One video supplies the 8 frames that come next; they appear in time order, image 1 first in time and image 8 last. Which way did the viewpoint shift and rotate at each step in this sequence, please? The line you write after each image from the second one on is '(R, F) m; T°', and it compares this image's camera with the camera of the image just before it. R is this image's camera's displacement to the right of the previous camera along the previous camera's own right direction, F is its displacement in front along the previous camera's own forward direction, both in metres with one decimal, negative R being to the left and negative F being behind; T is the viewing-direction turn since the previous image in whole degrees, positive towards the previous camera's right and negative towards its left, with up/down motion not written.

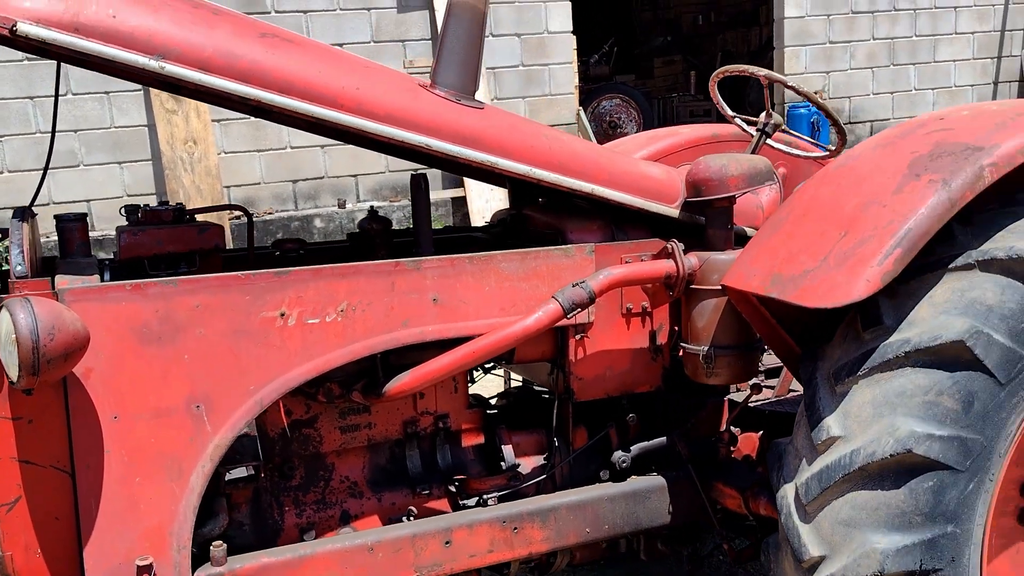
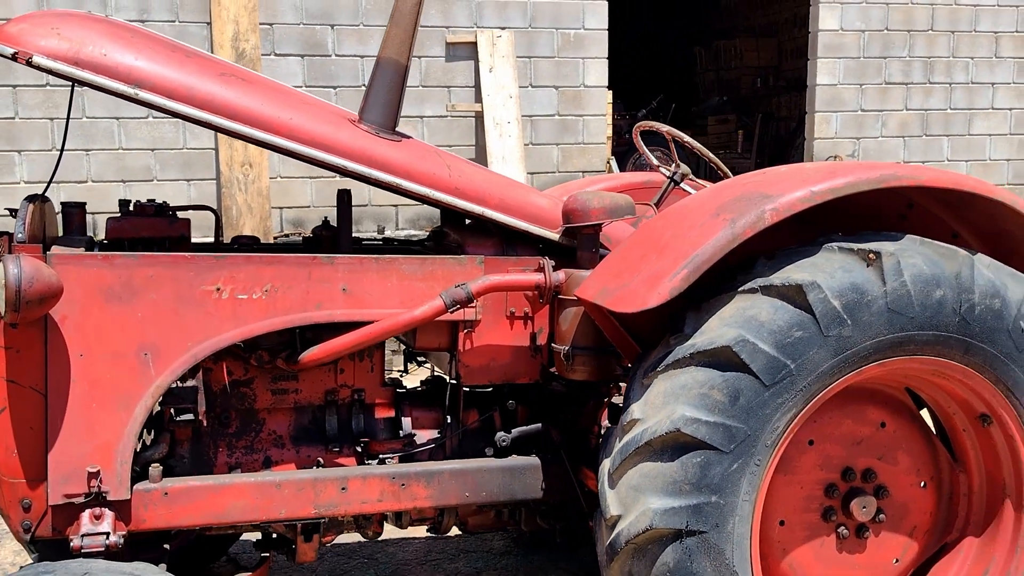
(+0.3, -0.3) m; -6°
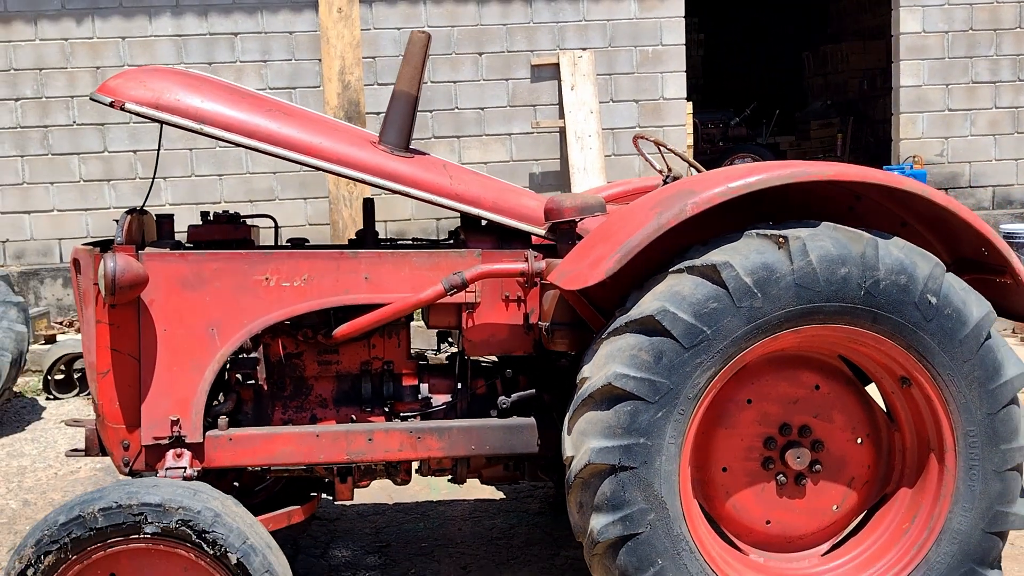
(+0.3, -0.3) m; -9°
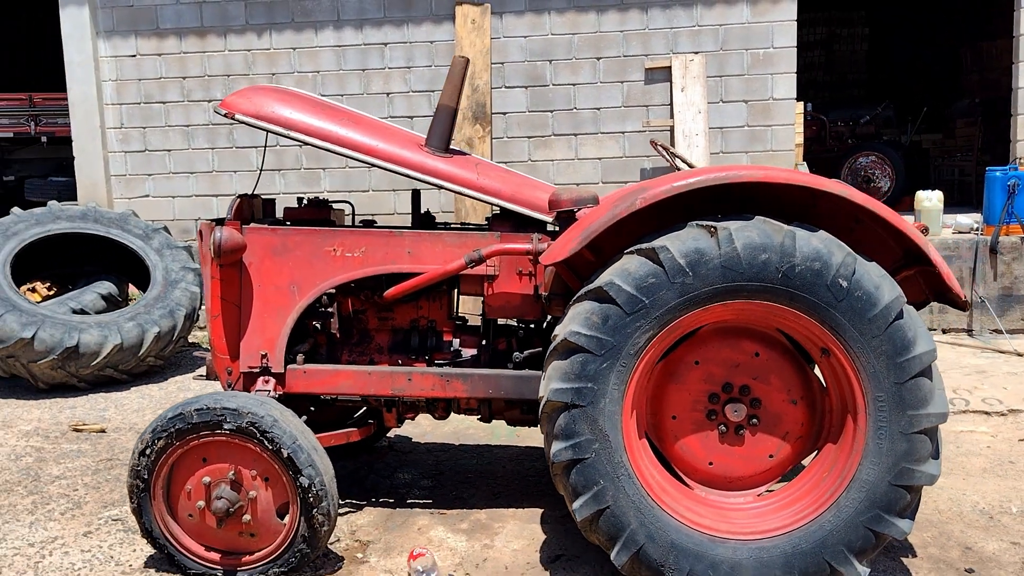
(+0.5, -0.4) m; -12°
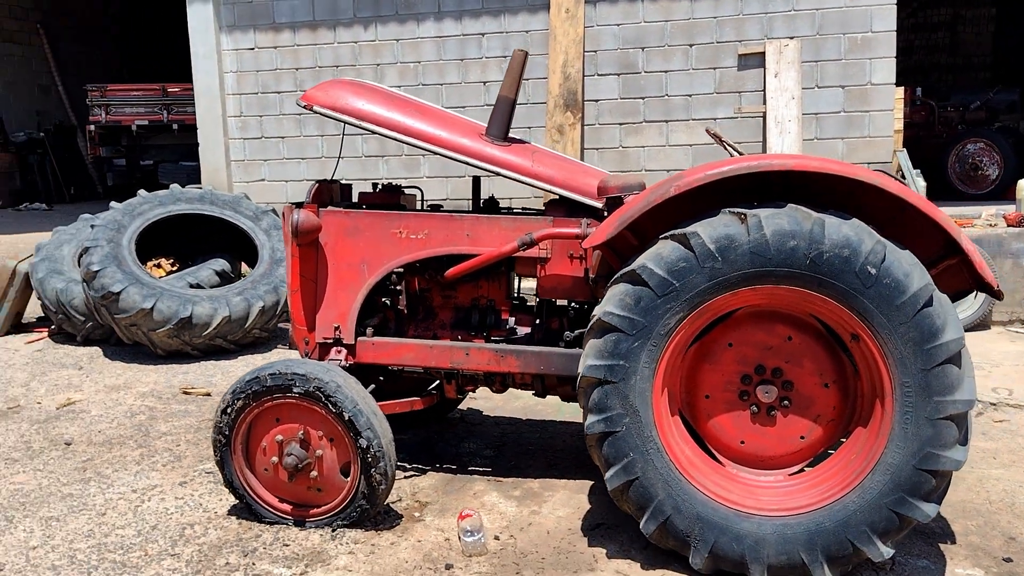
(+0.2, -0.1) m; -8°
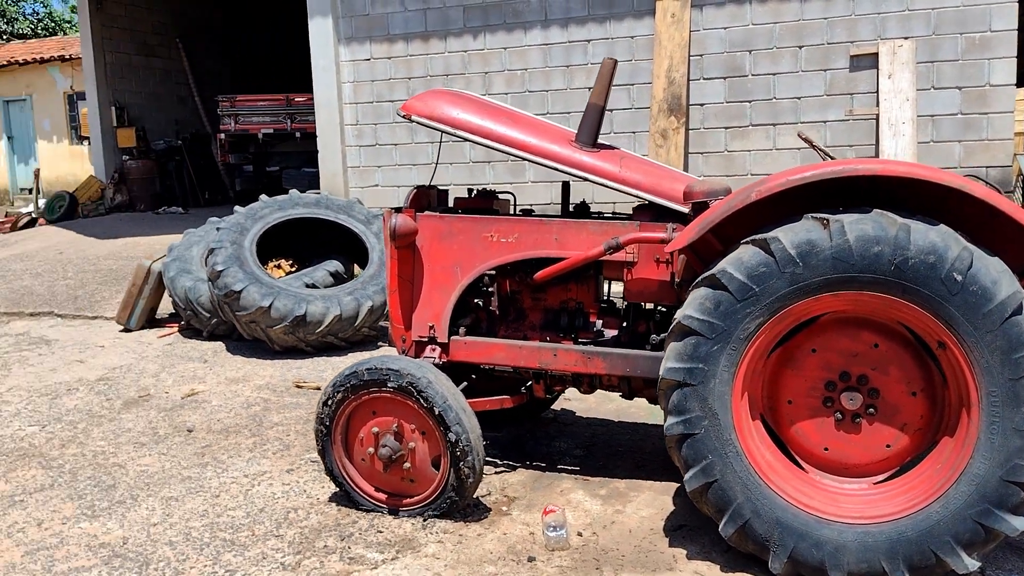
(+0.1, -0.1) m; -7°
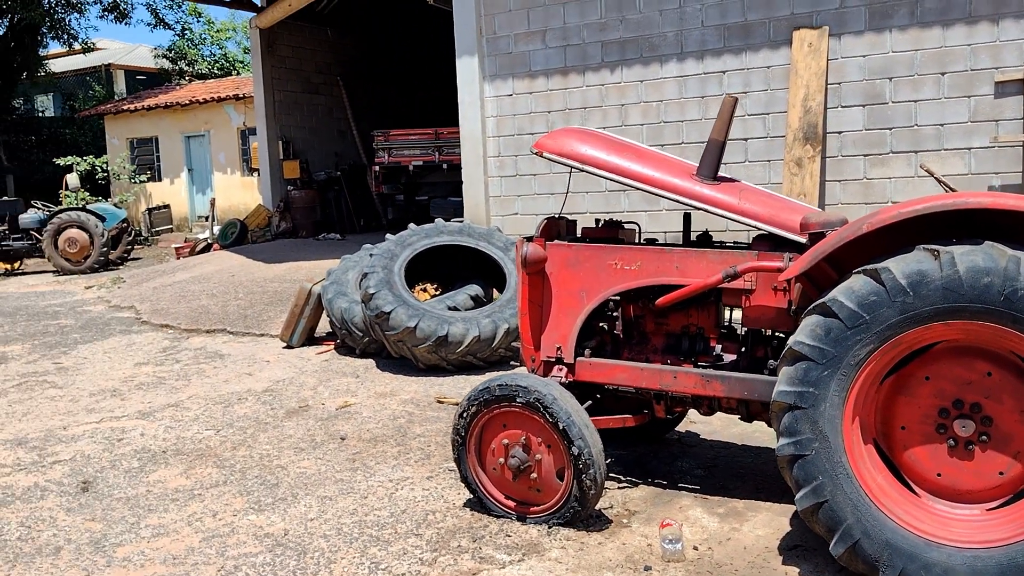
(+0.1, -0.2) m; -9°
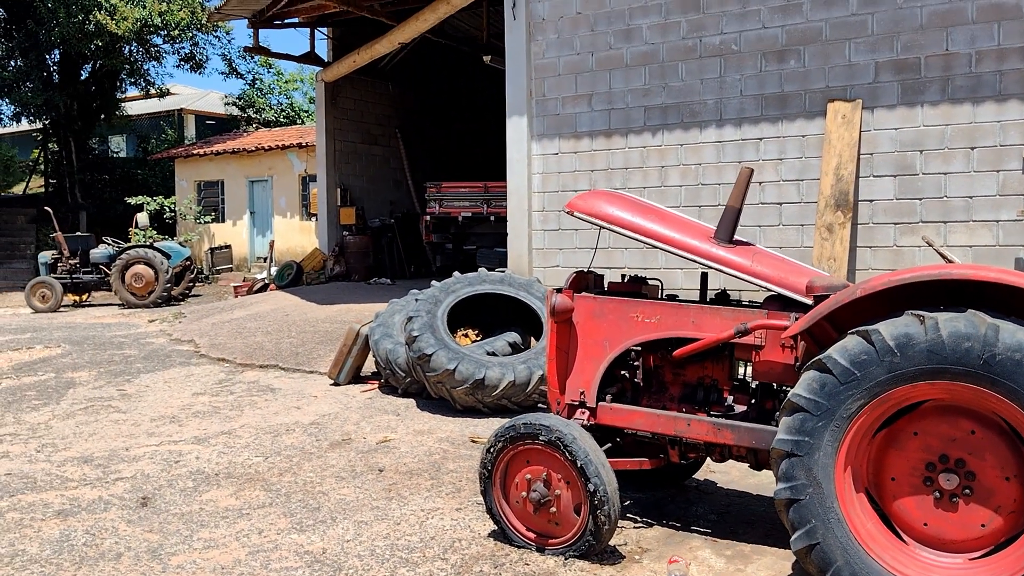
(+0.1, -0.3) m; -3°
